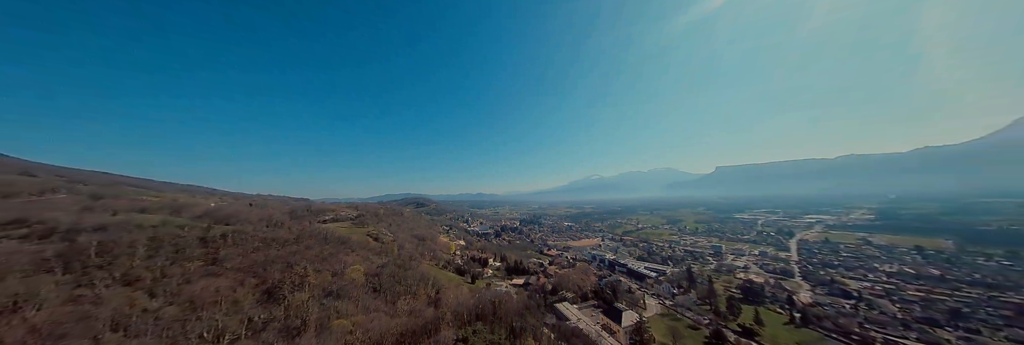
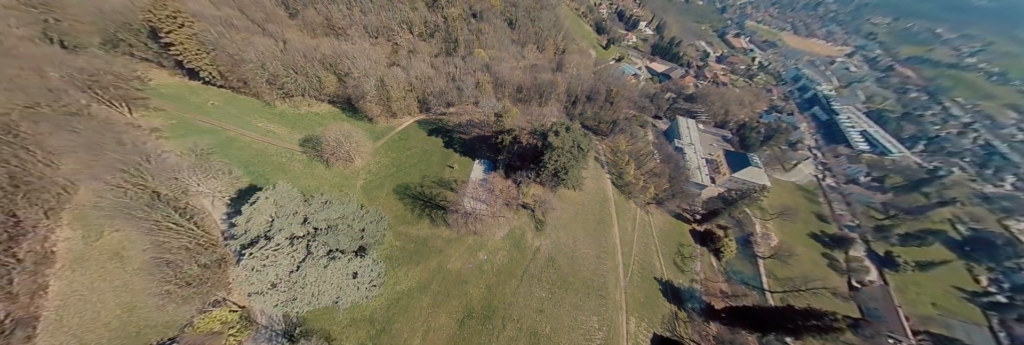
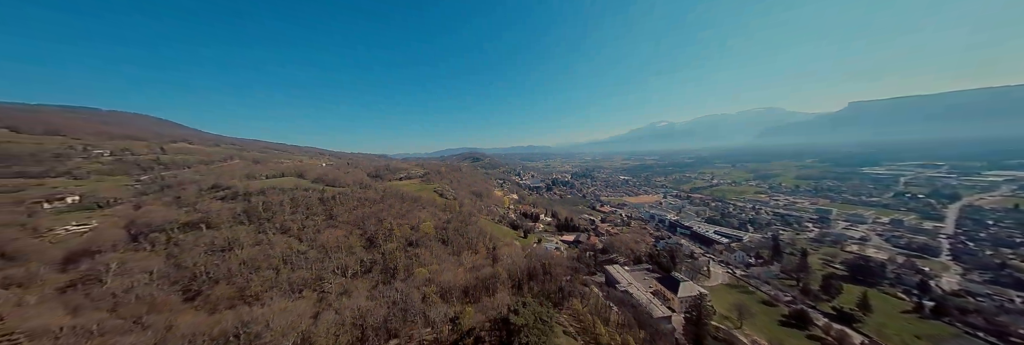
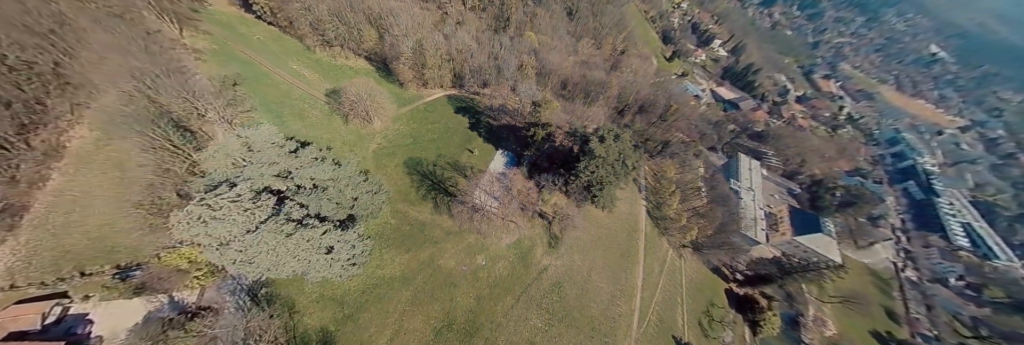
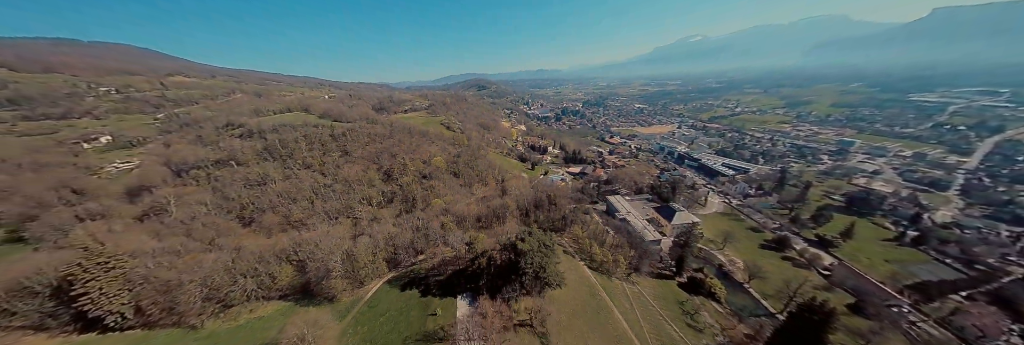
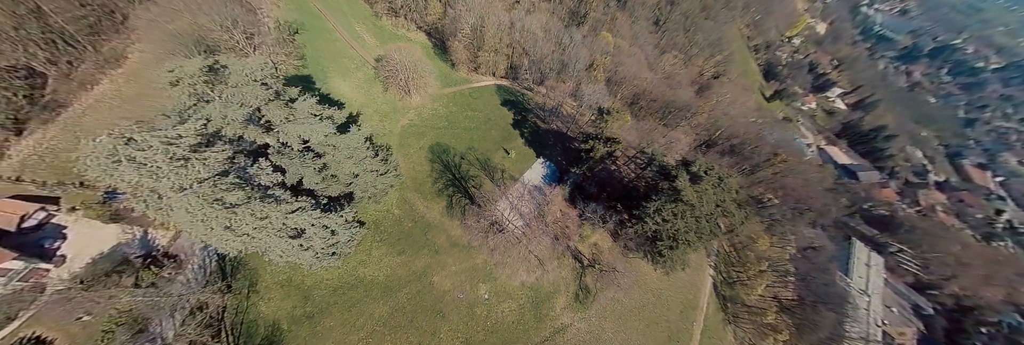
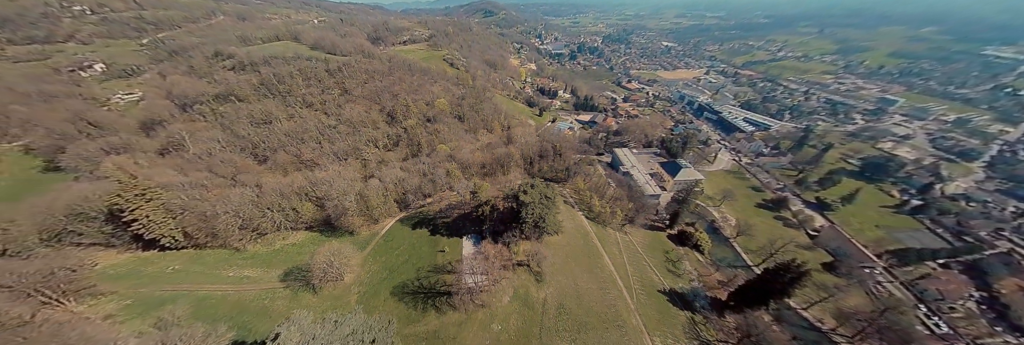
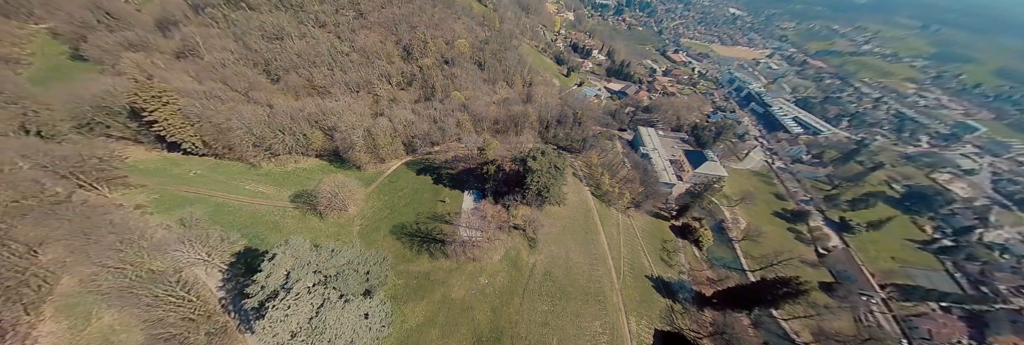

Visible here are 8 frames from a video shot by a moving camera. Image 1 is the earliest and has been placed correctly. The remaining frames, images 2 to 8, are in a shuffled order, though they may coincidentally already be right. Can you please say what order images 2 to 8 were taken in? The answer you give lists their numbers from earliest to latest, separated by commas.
3, 5, 7, 8, 2, 4, 6
